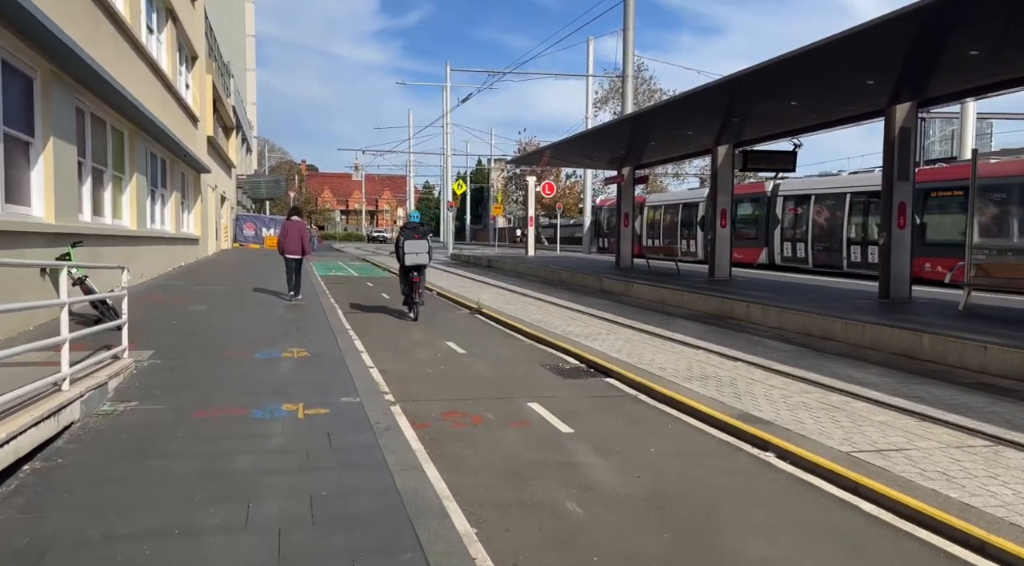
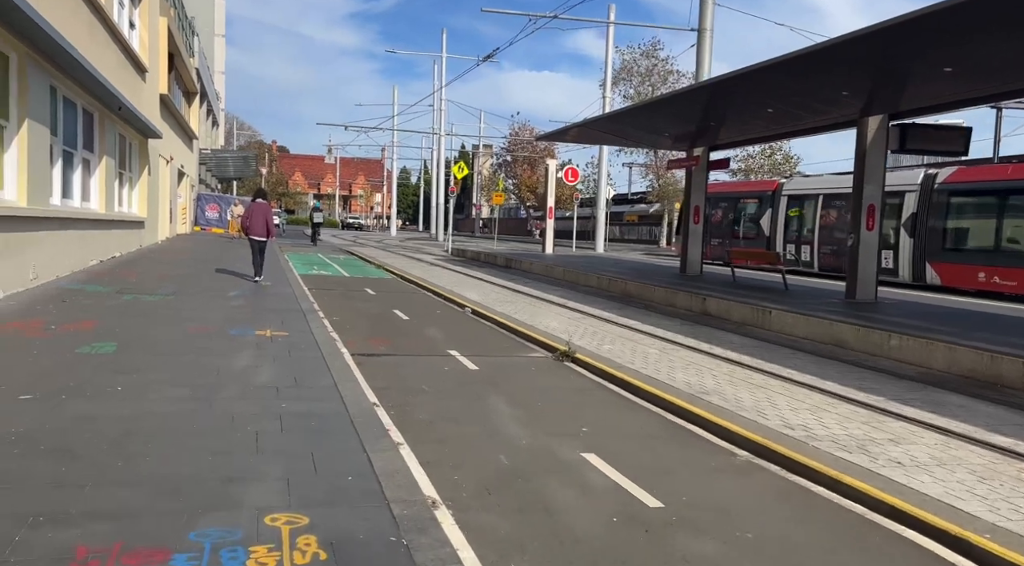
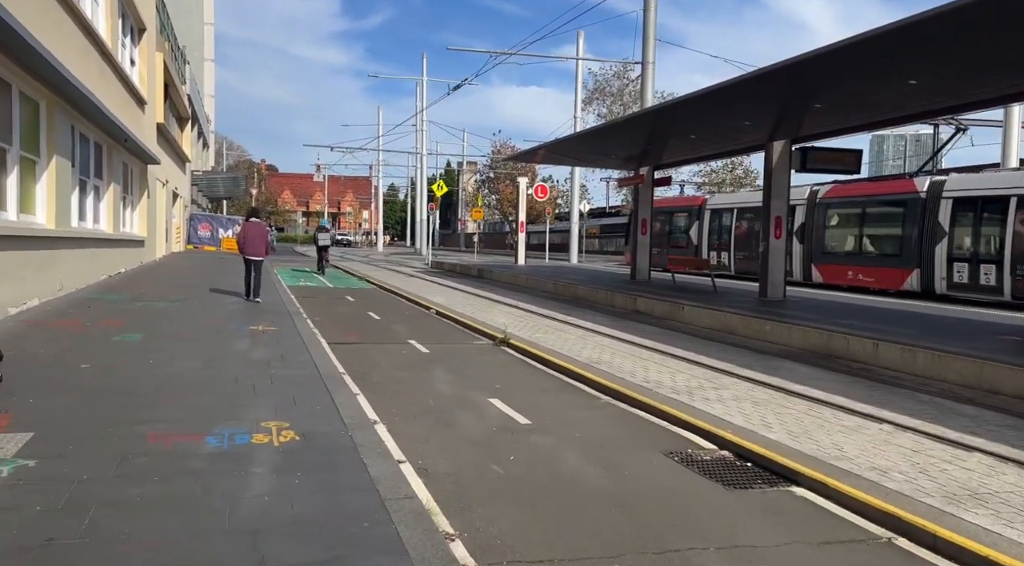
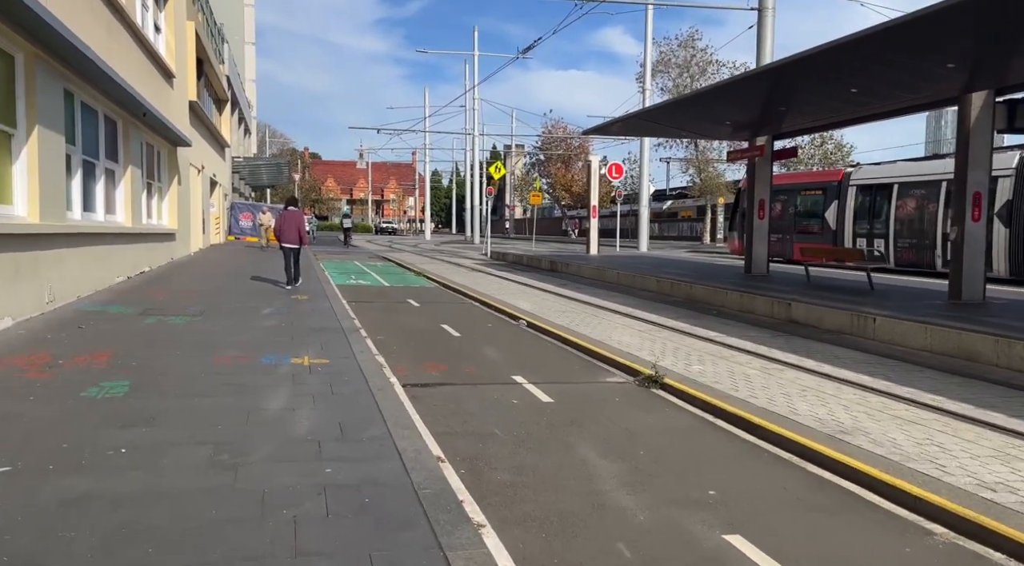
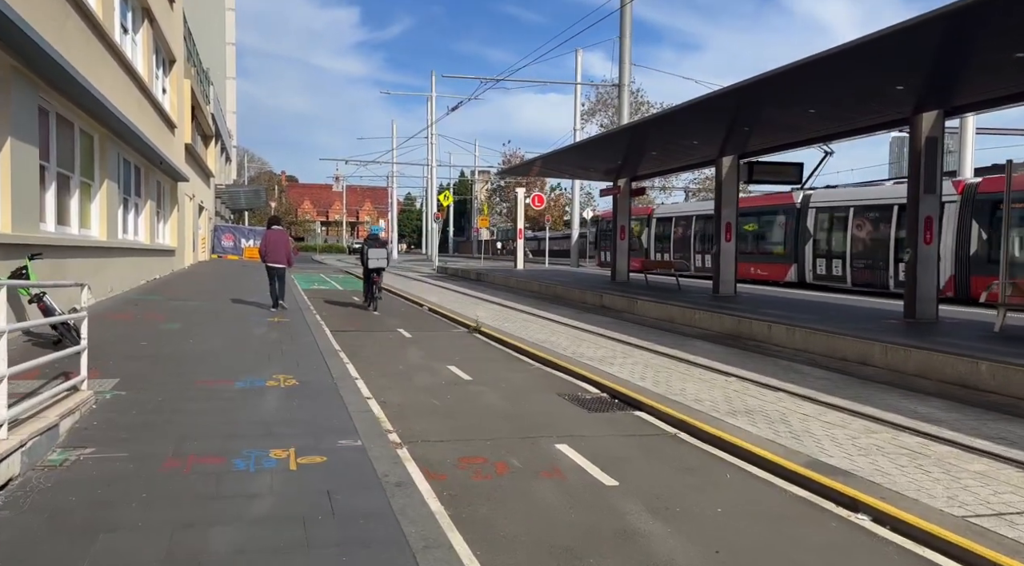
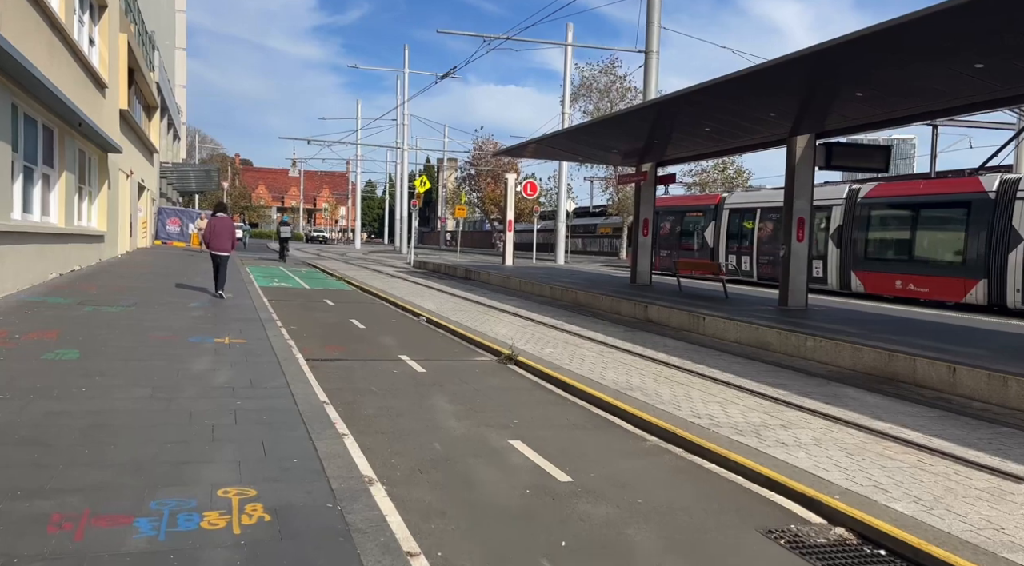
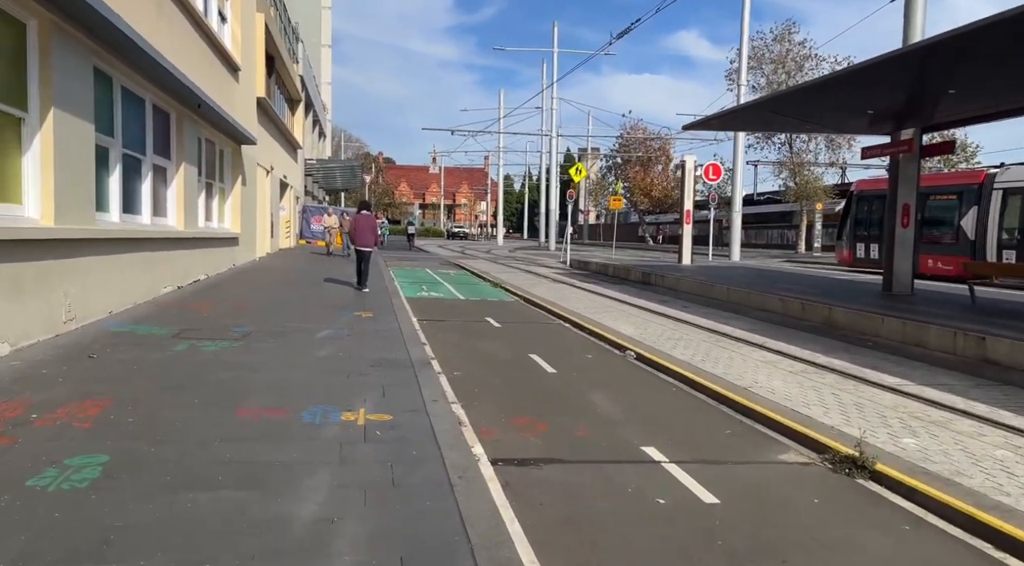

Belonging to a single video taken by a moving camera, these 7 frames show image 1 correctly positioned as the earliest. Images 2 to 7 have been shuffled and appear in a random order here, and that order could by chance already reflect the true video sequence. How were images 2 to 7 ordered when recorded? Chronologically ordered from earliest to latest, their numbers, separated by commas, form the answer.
5, 3, 6, 2, 4, 7
